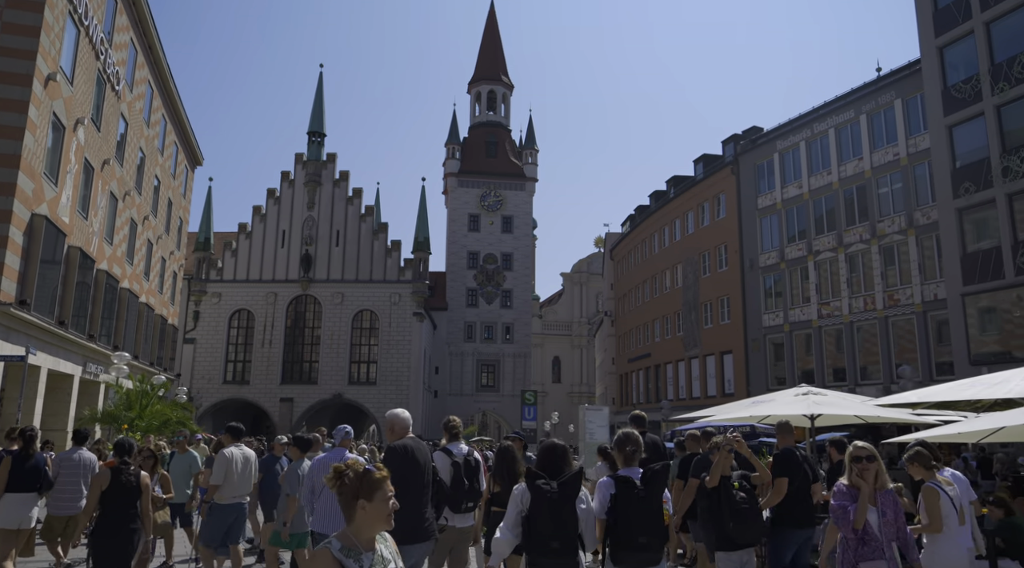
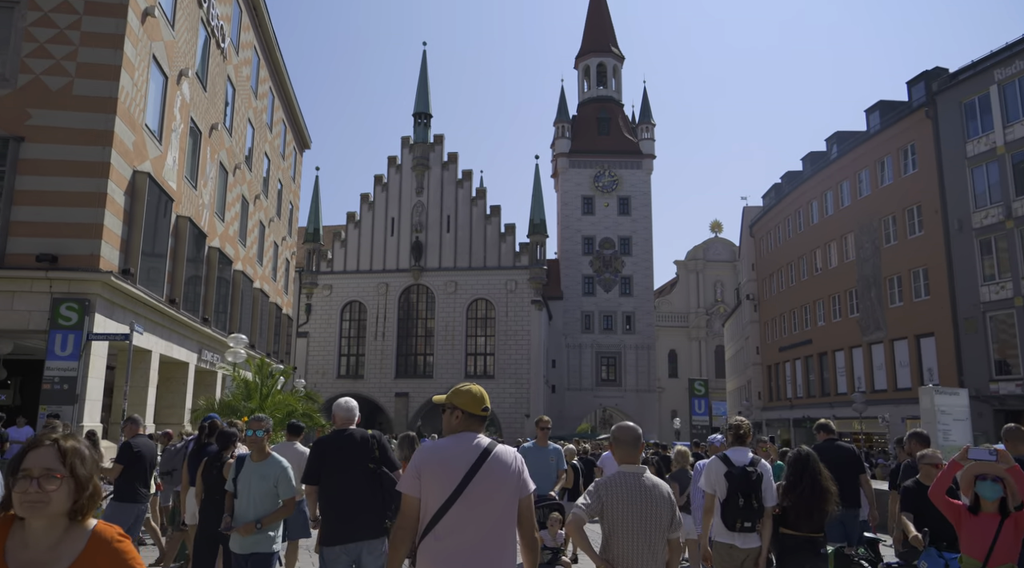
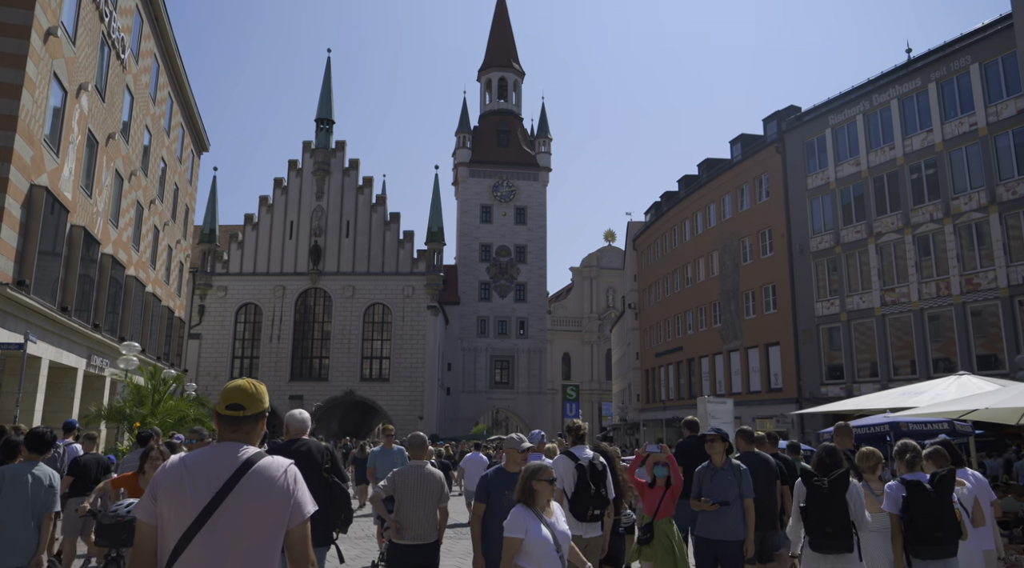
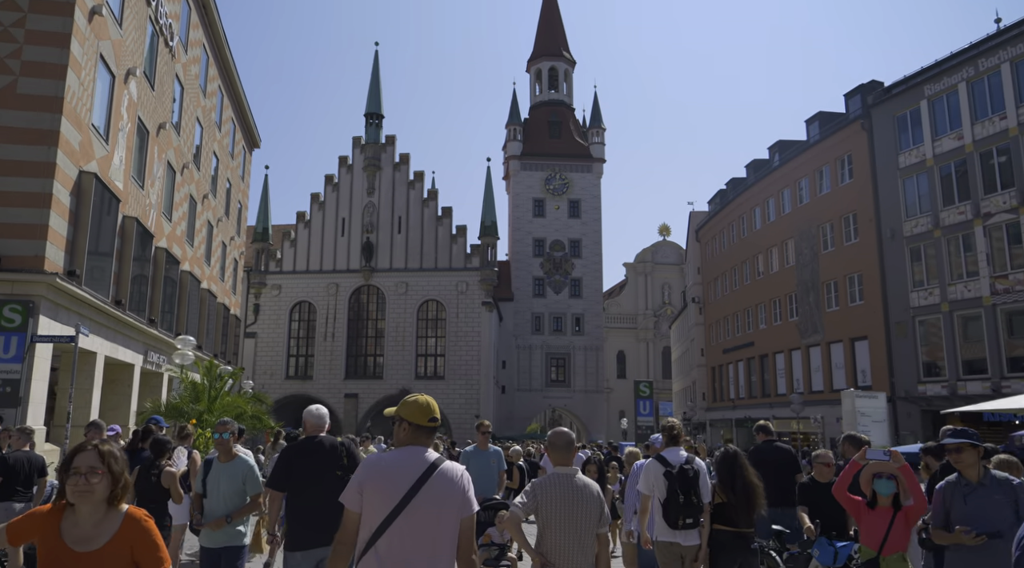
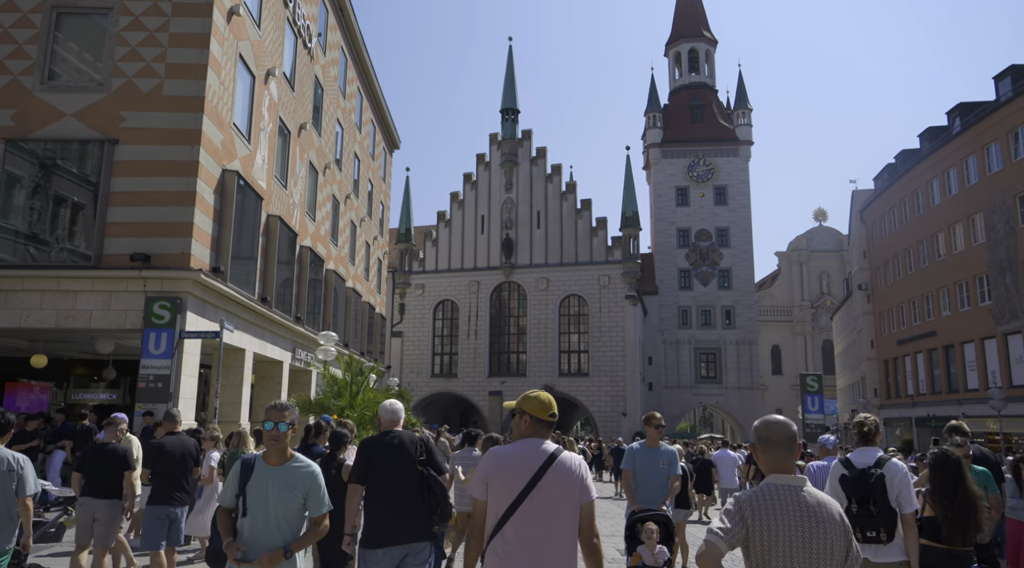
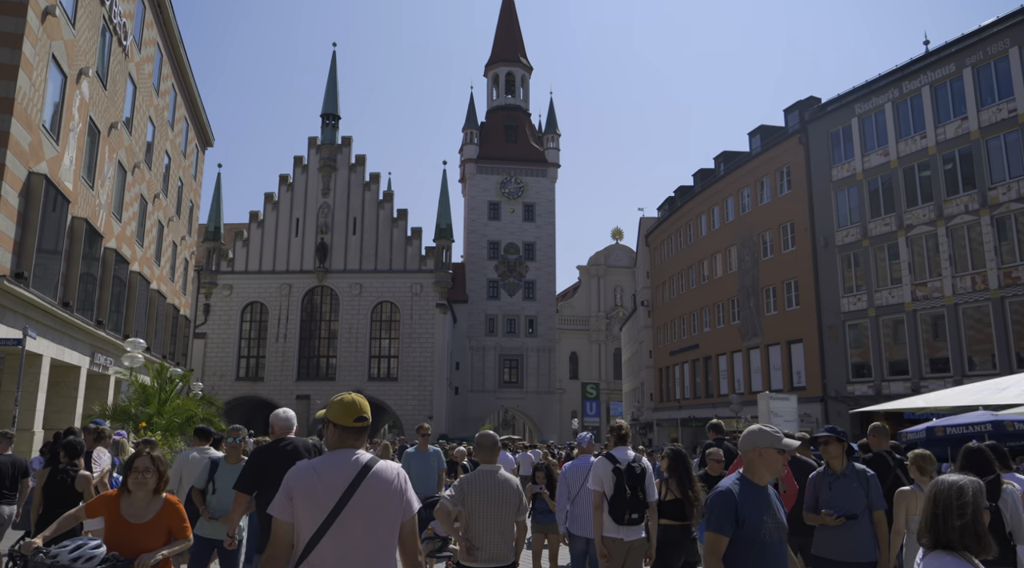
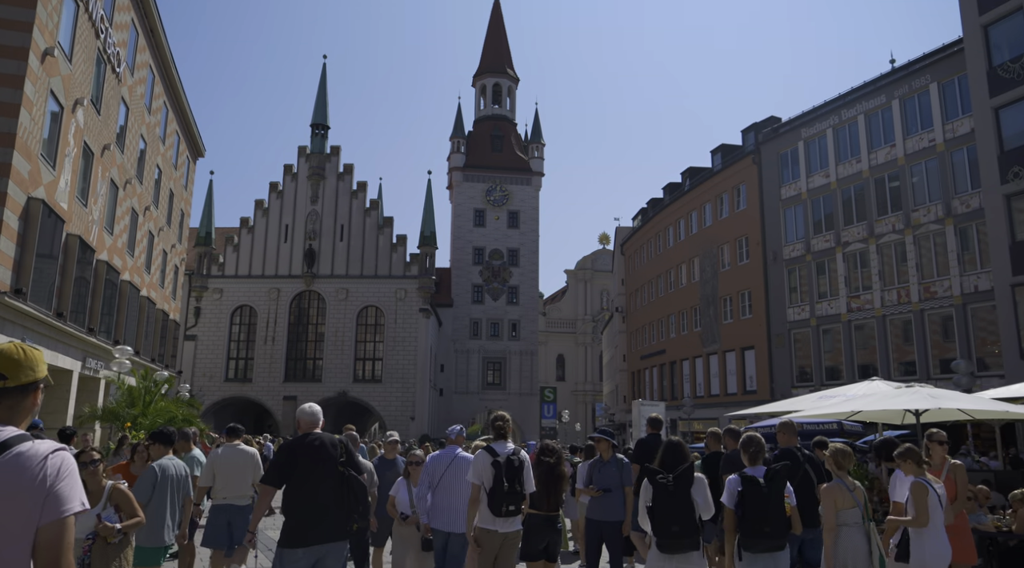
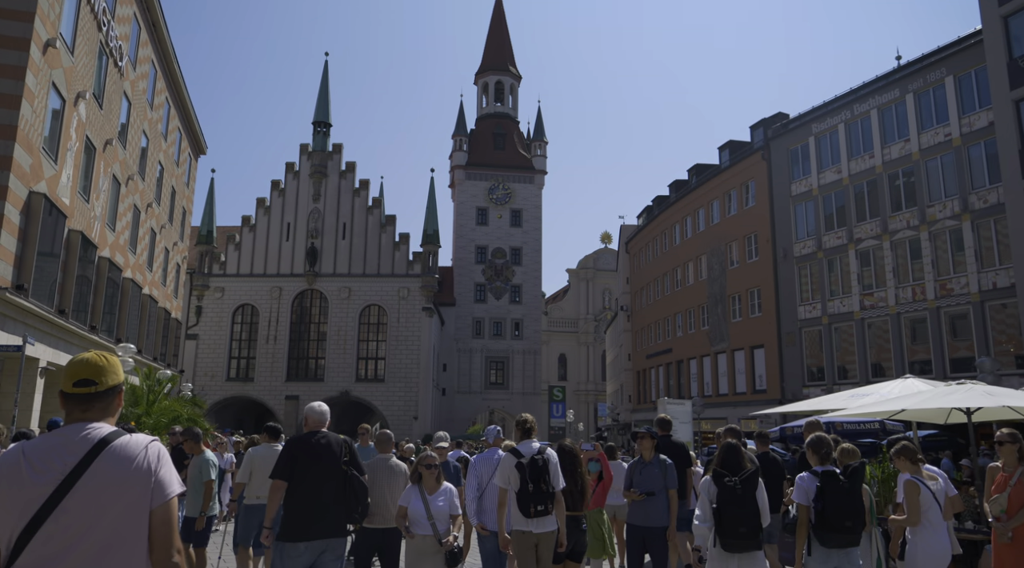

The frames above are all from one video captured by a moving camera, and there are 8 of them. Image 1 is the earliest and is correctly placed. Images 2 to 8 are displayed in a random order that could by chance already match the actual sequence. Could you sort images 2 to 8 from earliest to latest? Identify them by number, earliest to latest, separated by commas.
7, 8, 3, 6, 4, 2, 5
